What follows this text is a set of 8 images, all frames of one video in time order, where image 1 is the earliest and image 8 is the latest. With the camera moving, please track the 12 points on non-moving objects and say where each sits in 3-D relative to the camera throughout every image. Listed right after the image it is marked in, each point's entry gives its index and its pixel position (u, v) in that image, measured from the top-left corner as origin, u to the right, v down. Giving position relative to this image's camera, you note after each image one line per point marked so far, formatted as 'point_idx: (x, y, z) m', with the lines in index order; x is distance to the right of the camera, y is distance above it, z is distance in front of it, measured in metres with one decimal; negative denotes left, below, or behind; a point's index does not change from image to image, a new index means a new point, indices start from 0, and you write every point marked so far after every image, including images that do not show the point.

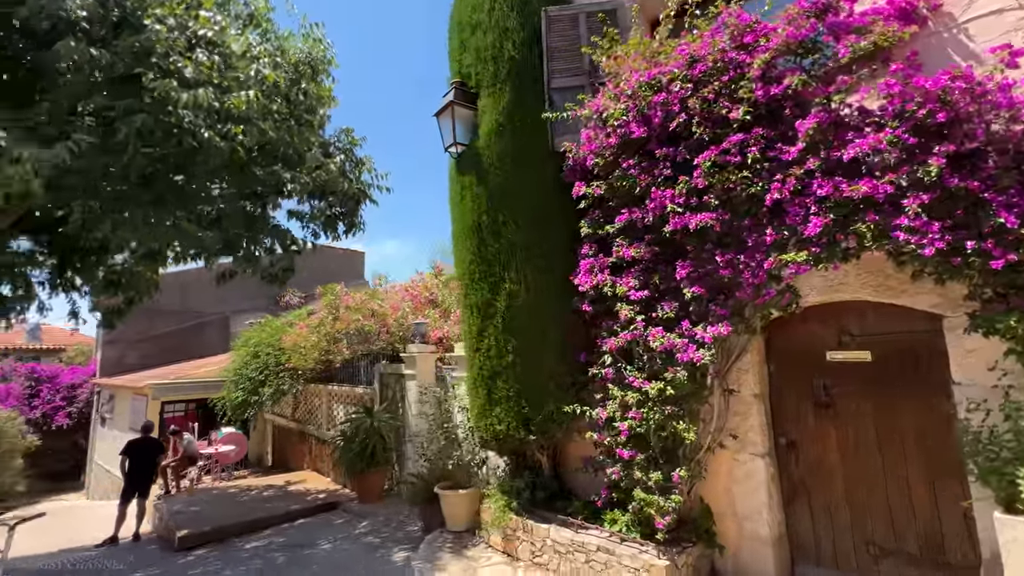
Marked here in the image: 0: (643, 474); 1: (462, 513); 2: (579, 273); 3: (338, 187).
0: (+1.1, -1.5, +3.7) m
1: (-0.6, -2.6, +5.3) m
2: (+0.6, +0.1, +4.3) m
3: (-2.5, +1.5, +6.6) m
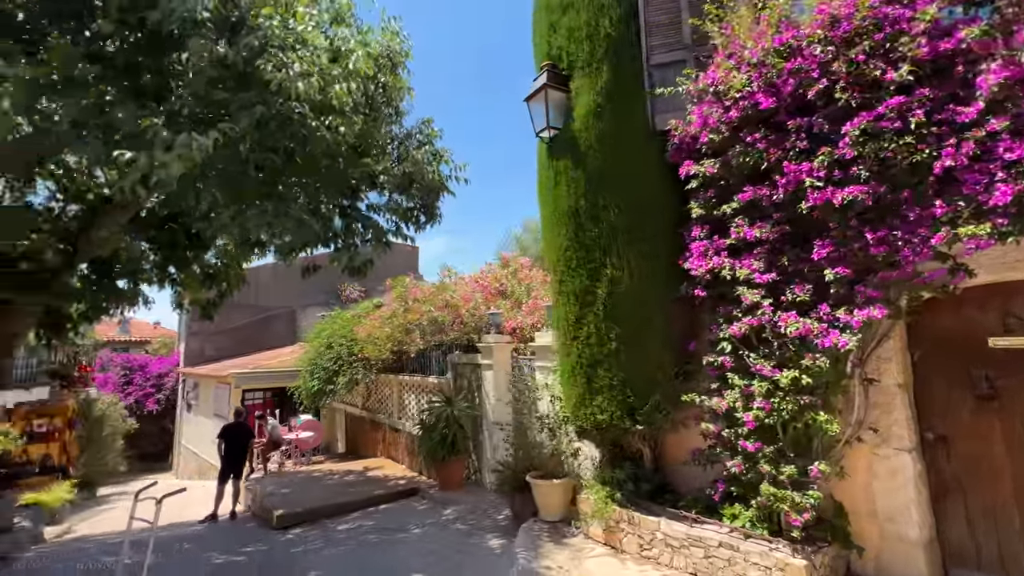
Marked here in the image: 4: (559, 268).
0: (+2.0, -1.4, +3.5) m
1: (+0.5, -2.5, +5.3) m
2: (+1.6, +0.3, +4.1) m
3: (-1.3, +1.6, +6.7) m
4: (+0.5, +0.2, +4.8) m
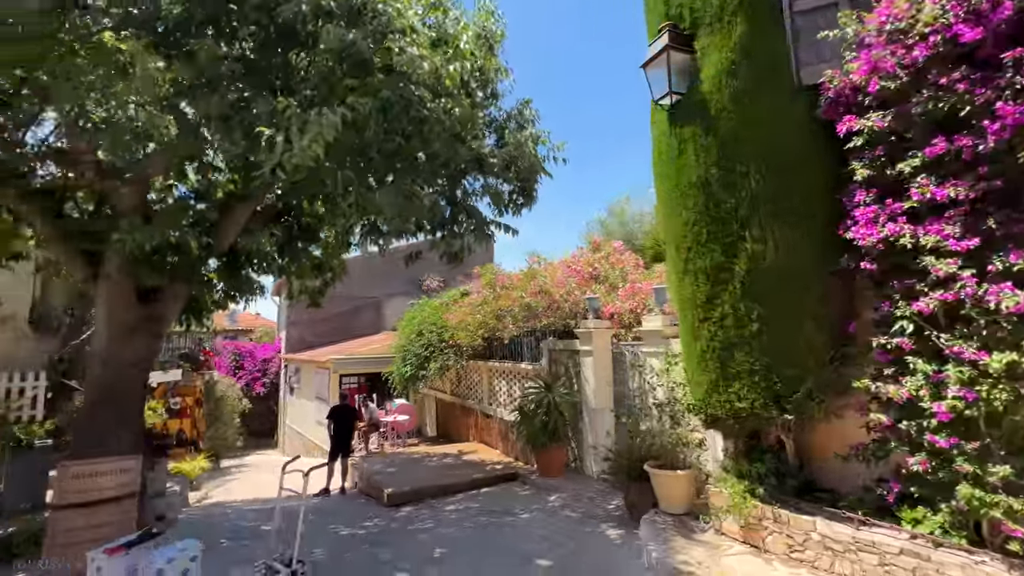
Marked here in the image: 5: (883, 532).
0: (+3.0, -1.2, +3.0) m
1: (+1.8, -2.3, +5.0) m
2: (+2.7, +0.5, +3.6) m
3: (+0.1, +1.8, +6.5) m
4: (+1.7, +0.4, +4.5) m
5: (+2.8, -1.8, +3.4) m
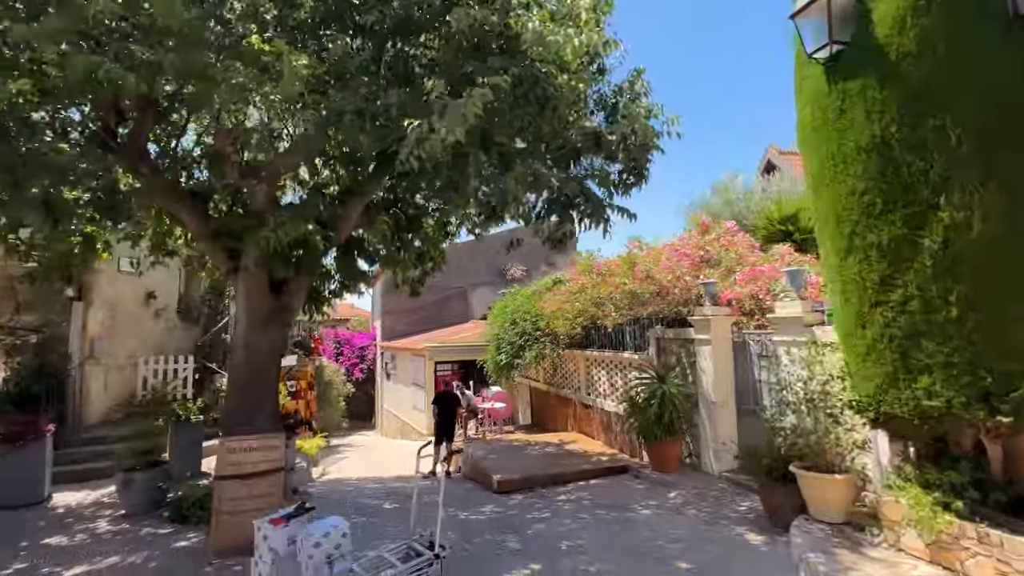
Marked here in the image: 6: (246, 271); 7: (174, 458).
0: (+4.0, -1.0, +2.2) m
1: (+3.2, -2.1, +4.4) m
2: (+3.8, +0.7, +2.9) m
3: (+1.7, +2.0, +6.1) m
4: (+2.9, +0.6, +3.9) m
5: (+3.8, -1.7, +2.7) m
6: (-4.0, +0.3, +6.7) m
7: (-5.6, -2.8, +7.6) m
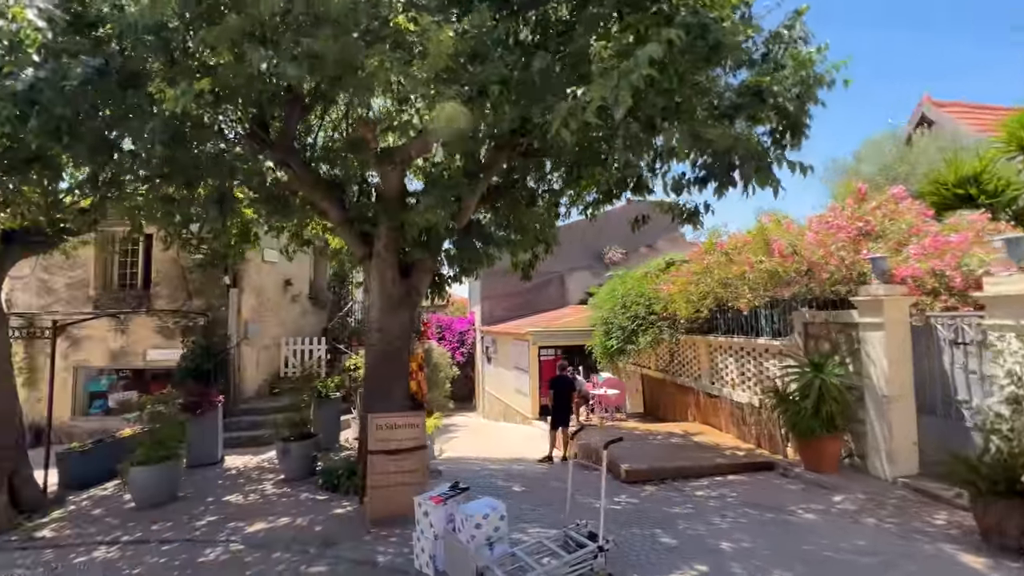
0: (+4.9, -0.8, +1.2) m
1: (+4.5, -1.8, +3.5) m
2: (+4.8, +0.9, +1.8) m
3: (+3.3, +2.3, +5.3) m
4: (+4.1, +0.8, +2.9) m
5: (+4.8, -1.5, +1.6) m
6: (-2.1, +0.5, +7.0) m
7: (-3.5, -2.6, +8.3) m
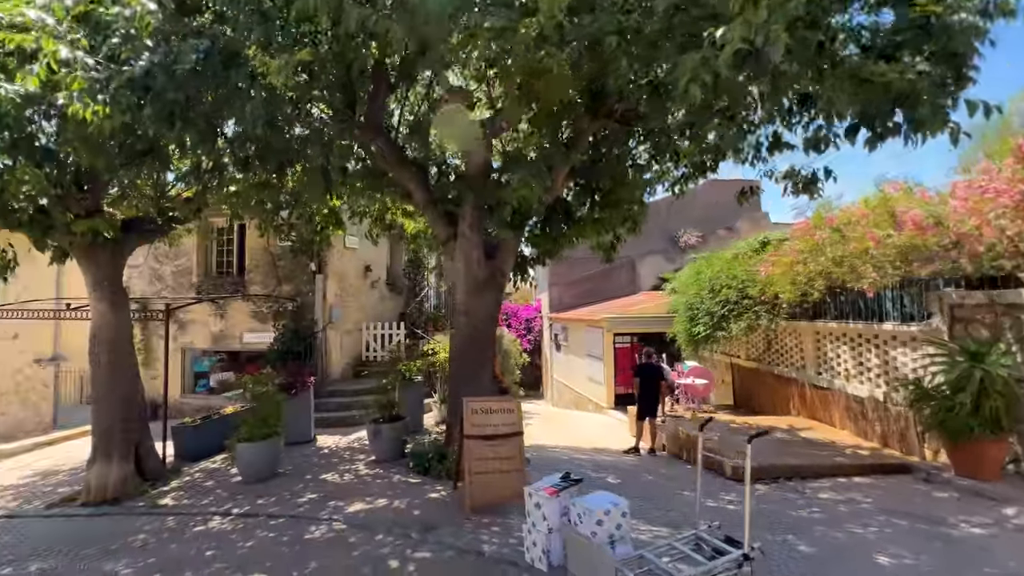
0: (+5.5, -0.7, +0.1) m
1: (+5.4, -1.6, +2.5) m
2: (+5.4, +1.1, +0.7) m
3: (+4.4, +2.6, +4.4) m
4: (+4.9, +1.0, +1.9) m
5: (+5.4, -1.3, +0.7) m
6: (-0.8, +0.8, +6.8) m
7: (-2.0, -2.3, +8.3) m
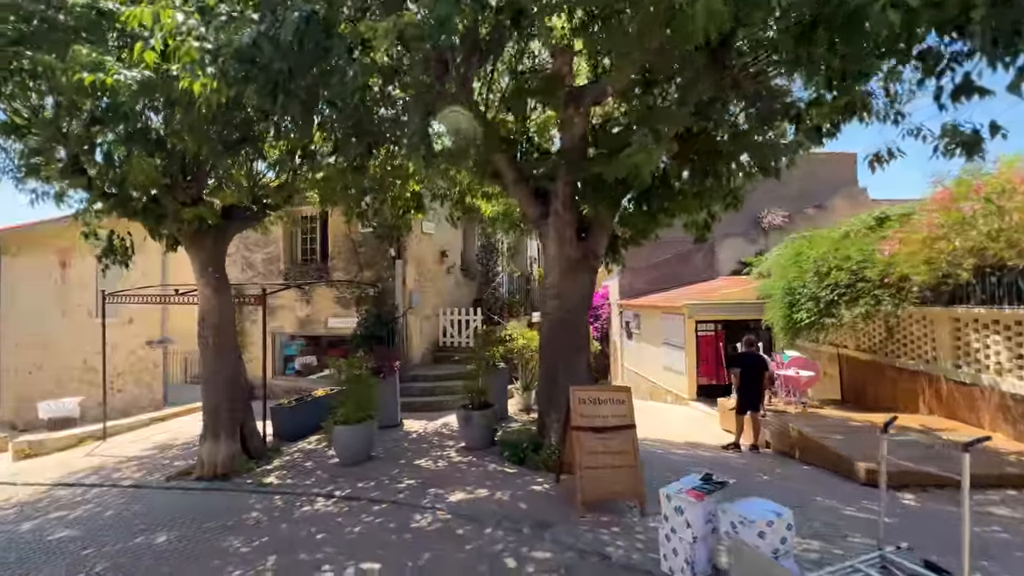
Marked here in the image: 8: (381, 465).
0: (+6.0, -0.6, -0.9) m
1: (+6.2, -1.4, +1.4) m
2: (+6.0, +1.2, -0.4) m
3: (+5.4, +2.8, +3.3) m
4: (+5.6, +1.2, +0.9) m
5: (+6.0, -1.1, -0.4) m
6: (+0.6, +1.0, +6.4) m
7: (-0.4, -2.0, +8.1) m
8: (-1.9, -2.5, +6.4) m
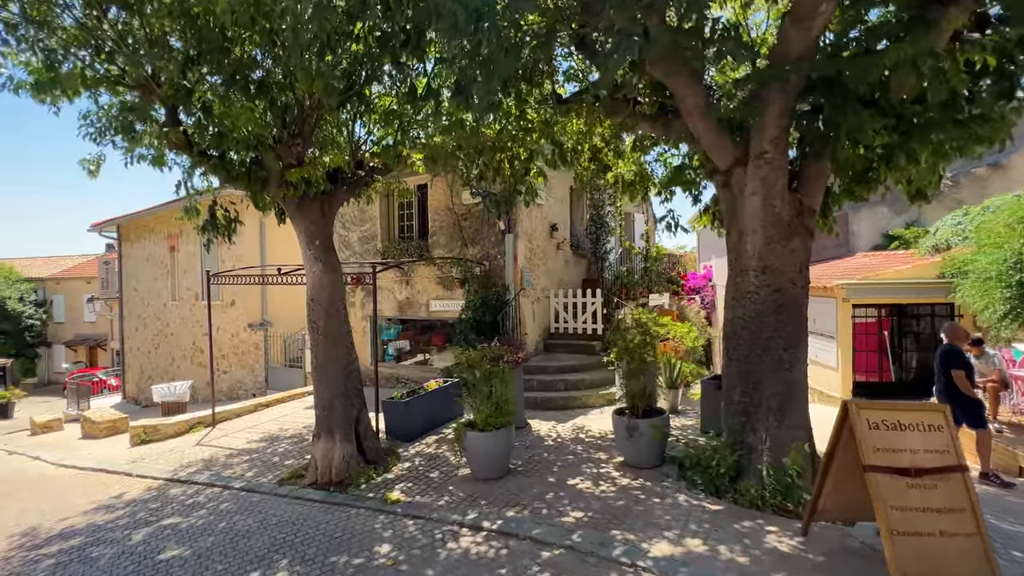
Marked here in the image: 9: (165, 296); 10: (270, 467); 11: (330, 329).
0: (+6.8, -0.5, -3.4) m
1: (+7.4, -1.3, -1.0) m
2: (+6.9, +1.3, -2.8) m
3: (+6.8, +3.0, +0.9) m
4: (+6.7, +1.3, -1.6) m
5: (+6.9, -1.1, -2.8) m
6: (+2.6, +1.3, +4.7) m
7: (+1.8, -1.6, +6.6) m
8: (+0.1, -2.2, +5.1) m
9: (-12.3, -0.3, +16.1) m
10: (-3.4, -2.5, +6.4) m
11: (-2.4, -0.5, +5.9) m
